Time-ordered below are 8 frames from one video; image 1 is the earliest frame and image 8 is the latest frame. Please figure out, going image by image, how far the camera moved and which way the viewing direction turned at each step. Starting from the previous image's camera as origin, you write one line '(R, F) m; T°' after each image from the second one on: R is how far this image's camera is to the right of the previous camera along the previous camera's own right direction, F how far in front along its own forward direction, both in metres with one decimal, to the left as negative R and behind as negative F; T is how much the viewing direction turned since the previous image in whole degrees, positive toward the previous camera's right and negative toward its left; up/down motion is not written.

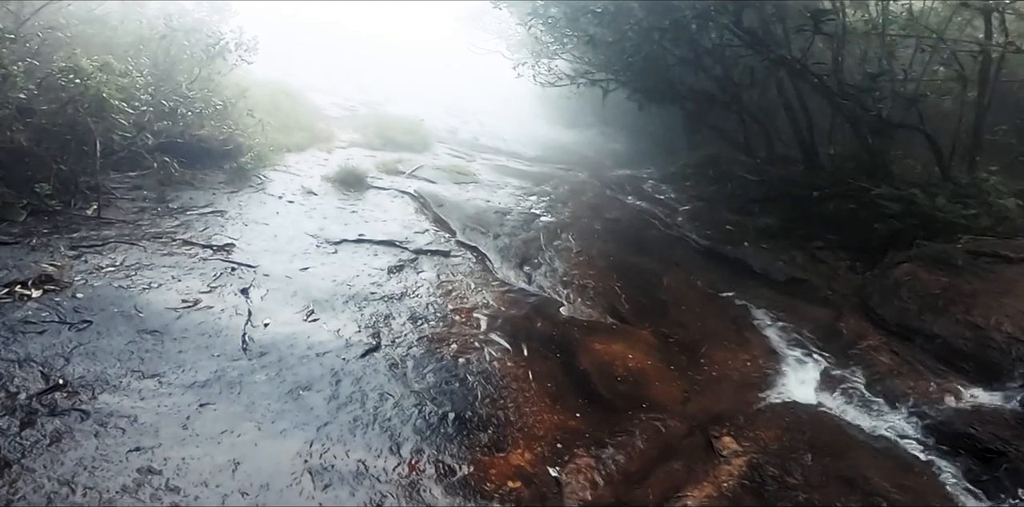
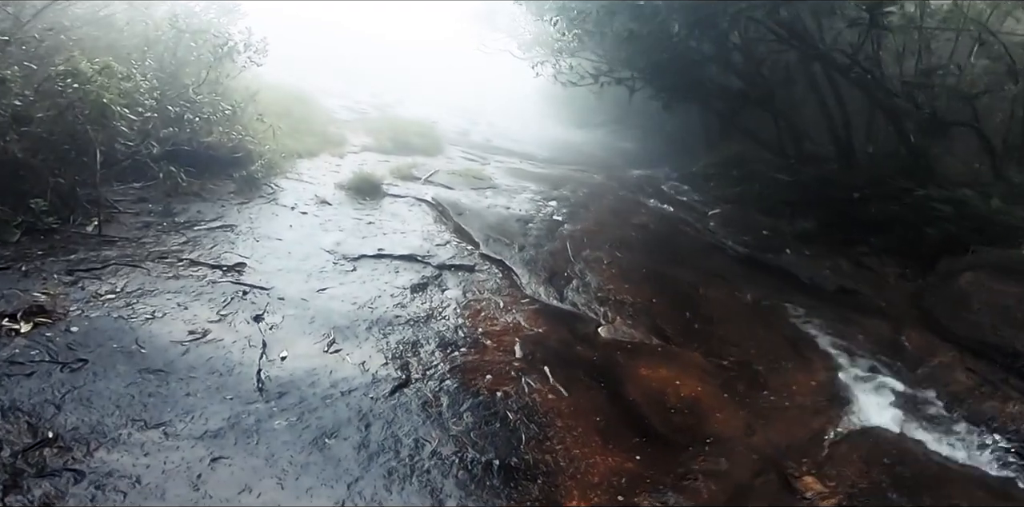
(-0.3, +0.6) m; 0°
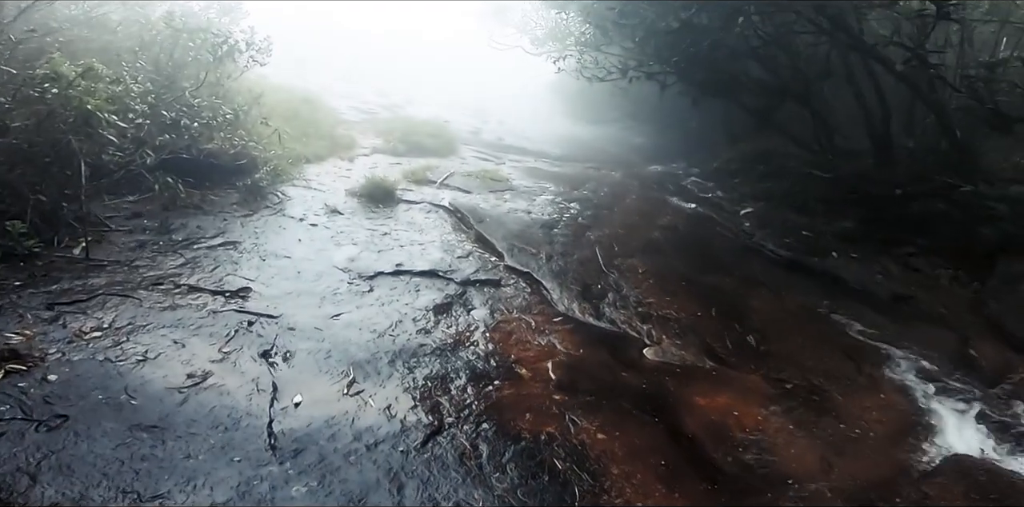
(-0.2, +0.7) m; 0°
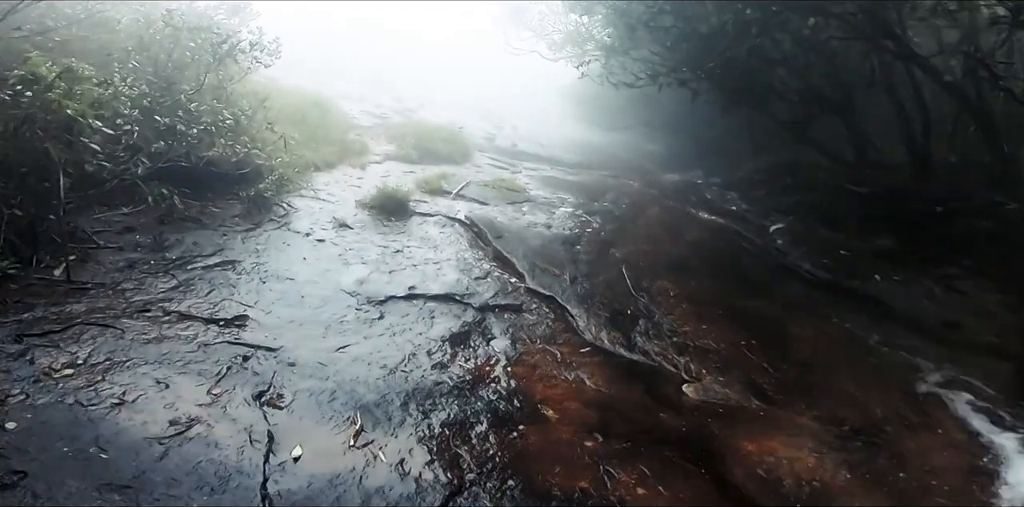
(-0.1, +0.6) m; -1°
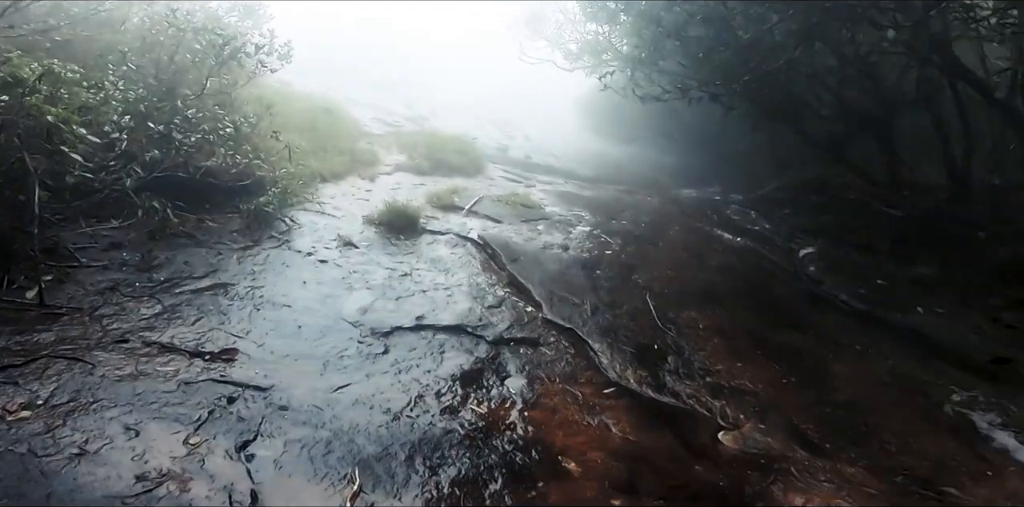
(-0.1, +0.5) m; -1°
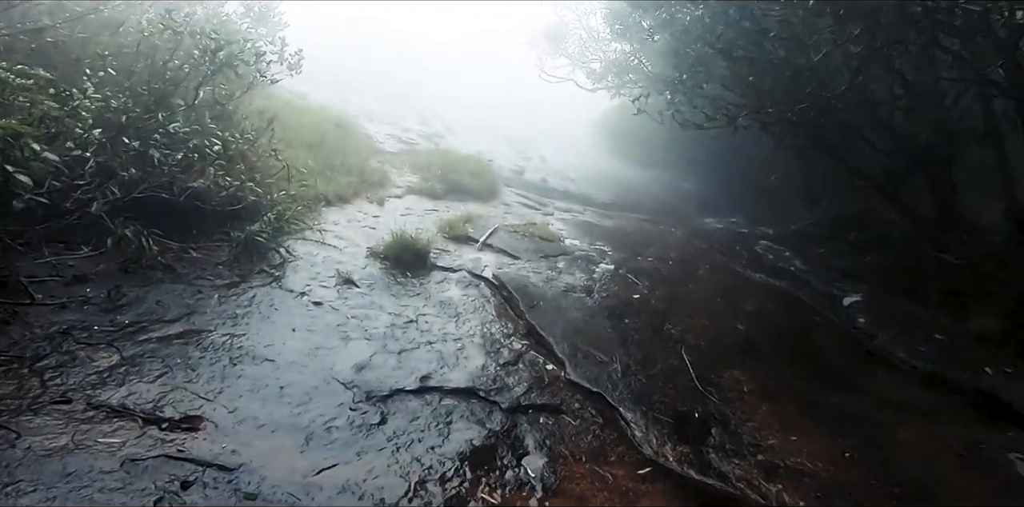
(-0.1, +0.8) m; -1°
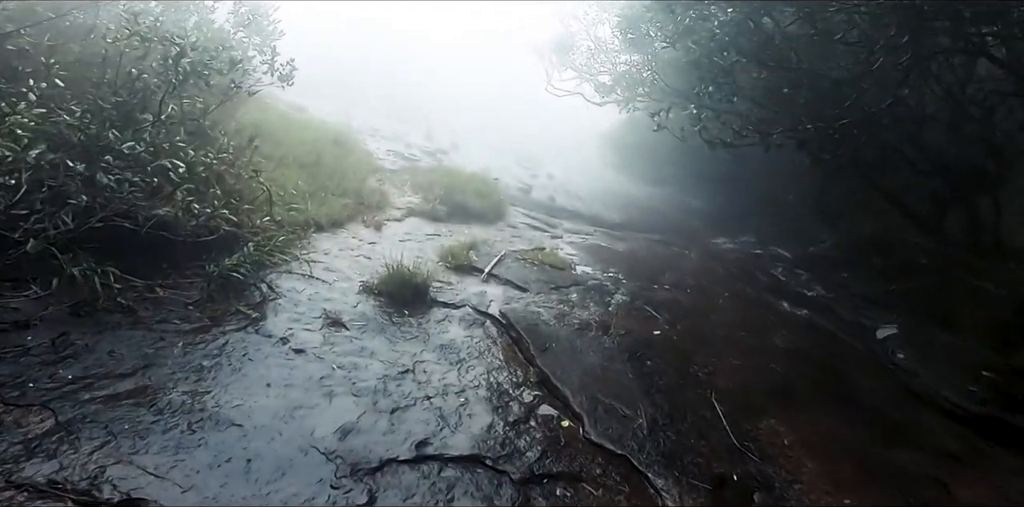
(0.0, +0.7) m; 0°
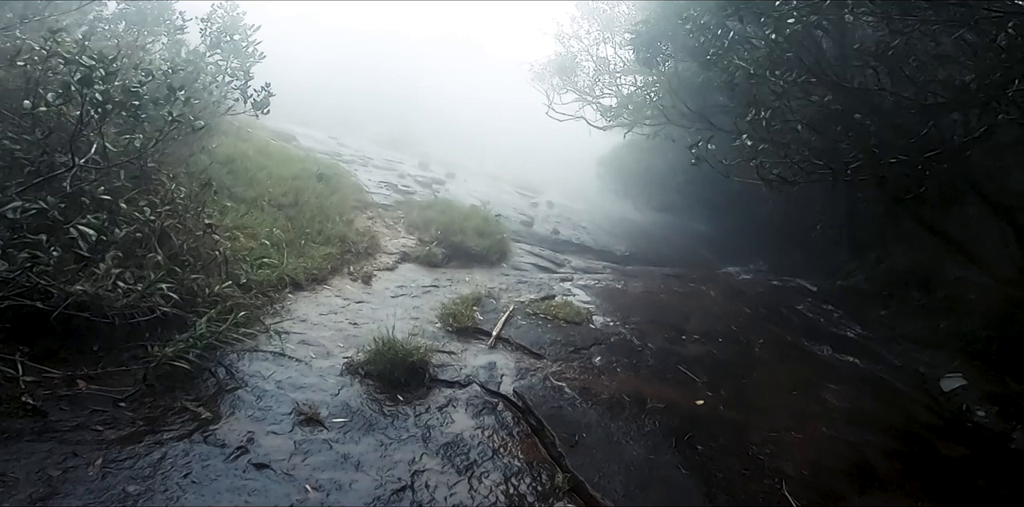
(-0.1, +1.0) m; 0°
